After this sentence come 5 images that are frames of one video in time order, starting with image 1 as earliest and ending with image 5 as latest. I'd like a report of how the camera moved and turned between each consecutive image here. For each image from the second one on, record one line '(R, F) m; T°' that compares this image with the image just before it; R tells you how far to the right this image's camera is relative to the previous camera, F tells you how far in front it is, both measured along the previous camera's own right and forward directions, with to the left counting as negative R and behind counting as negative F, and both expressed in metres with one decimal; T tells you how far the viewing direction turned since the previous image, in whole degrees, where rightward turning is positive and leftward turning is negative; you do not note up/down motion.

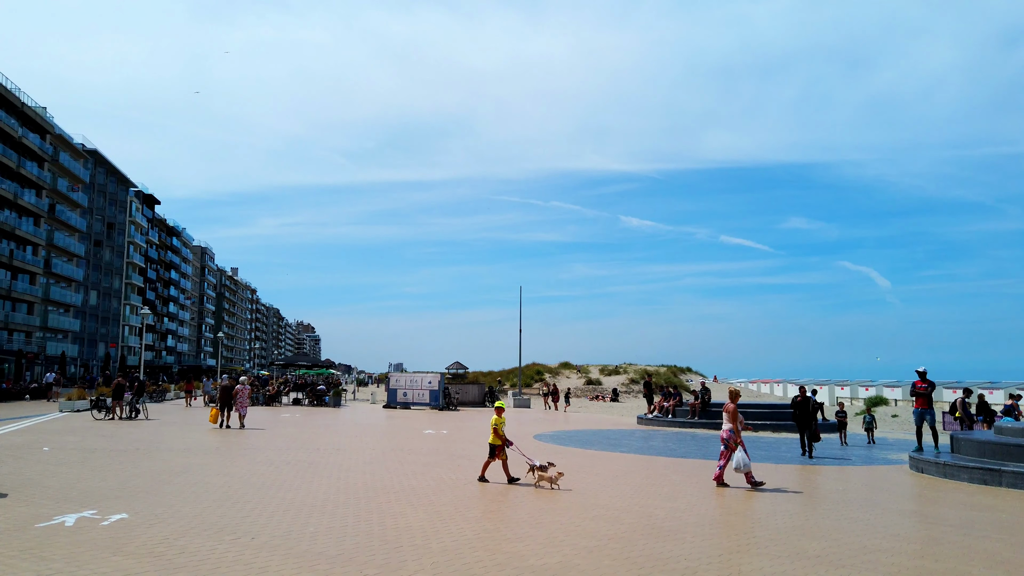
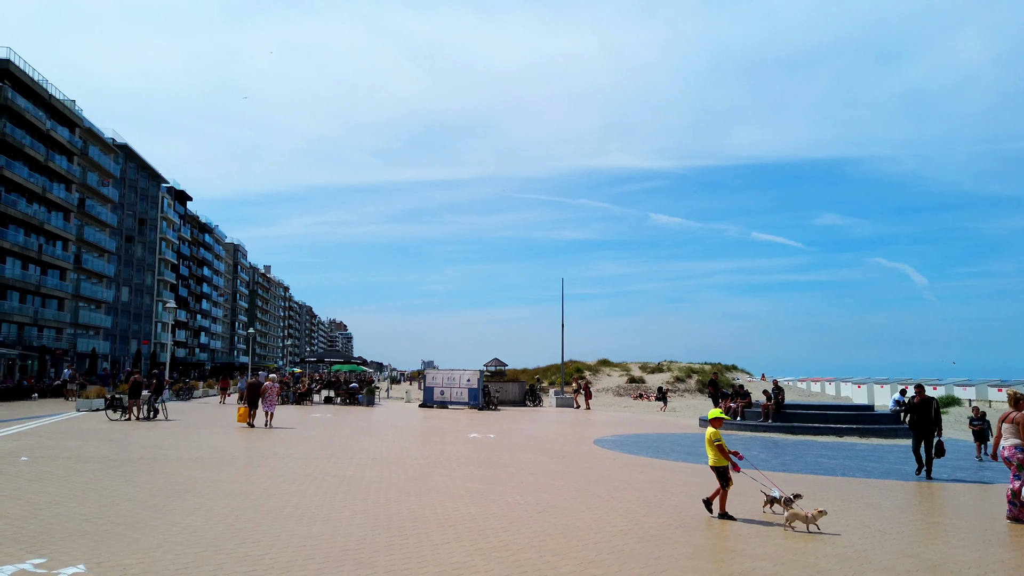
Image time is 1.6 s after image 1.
(-0.7, +2.4) m; -2°
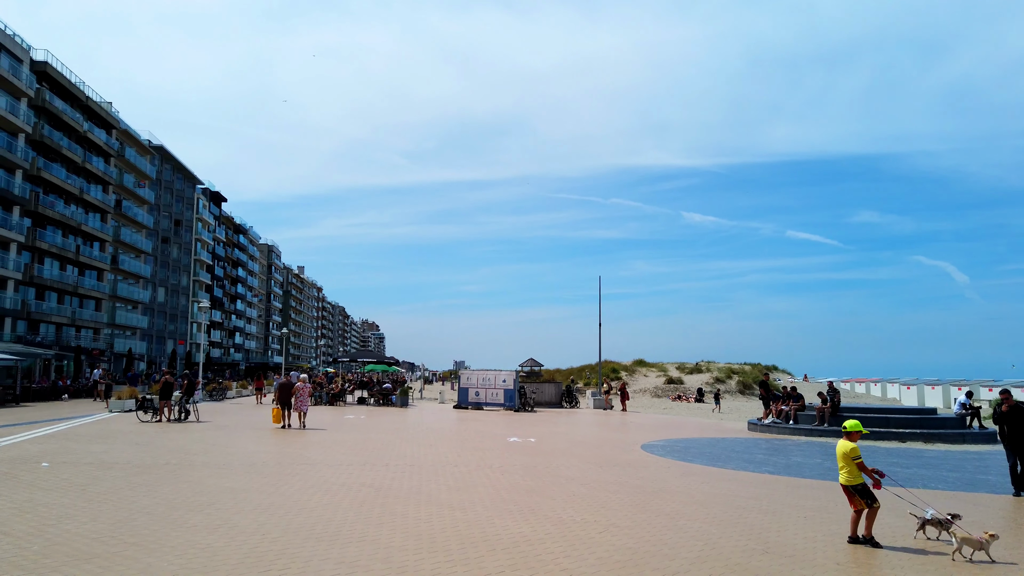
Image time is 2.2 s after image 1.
(-0.3, +0.9) m; -2°
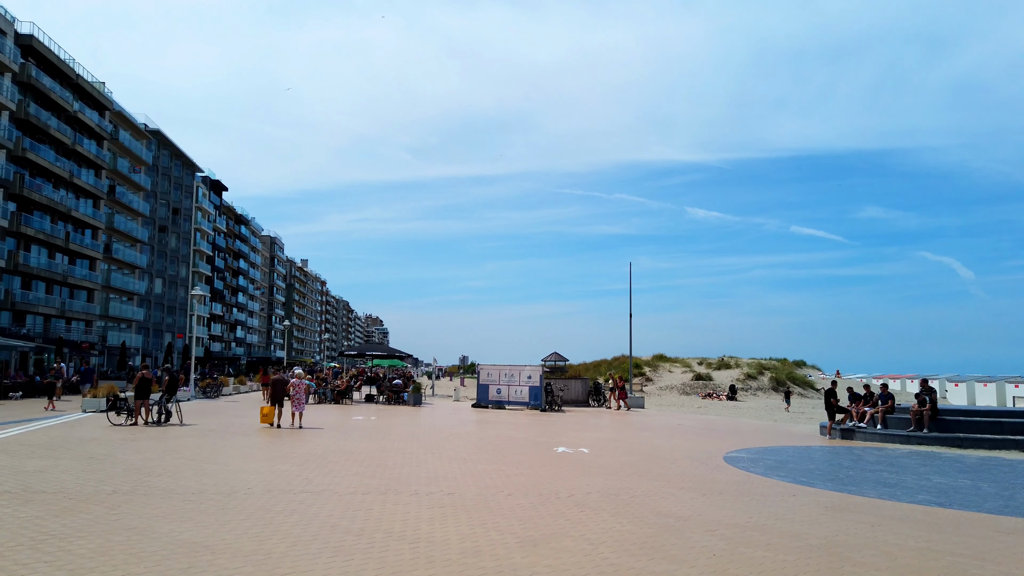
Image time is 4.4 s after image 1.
(-0.9, +3.3) m; 0°
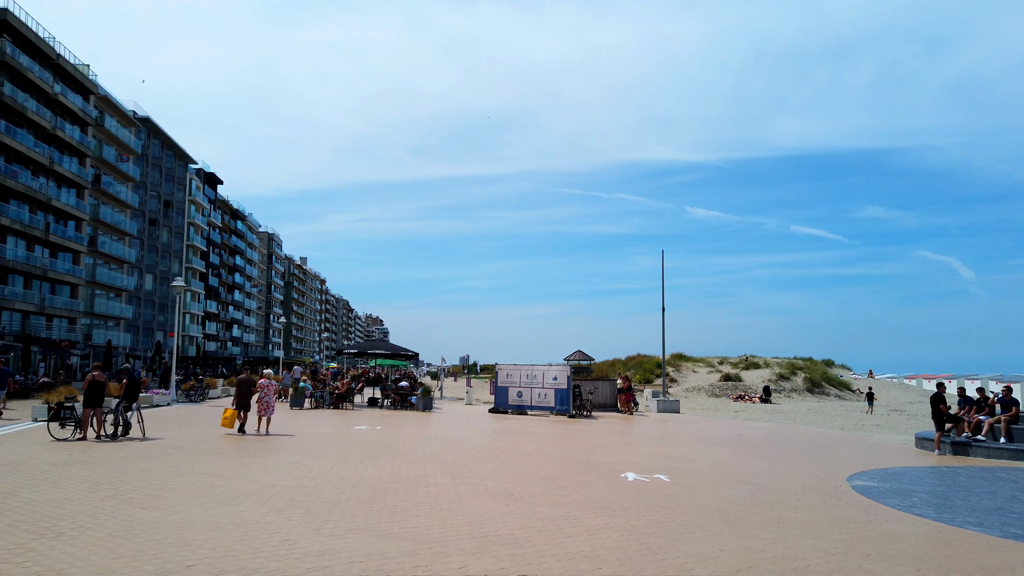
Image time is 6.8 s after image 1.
(-0.8, +3.5) m; 0°
